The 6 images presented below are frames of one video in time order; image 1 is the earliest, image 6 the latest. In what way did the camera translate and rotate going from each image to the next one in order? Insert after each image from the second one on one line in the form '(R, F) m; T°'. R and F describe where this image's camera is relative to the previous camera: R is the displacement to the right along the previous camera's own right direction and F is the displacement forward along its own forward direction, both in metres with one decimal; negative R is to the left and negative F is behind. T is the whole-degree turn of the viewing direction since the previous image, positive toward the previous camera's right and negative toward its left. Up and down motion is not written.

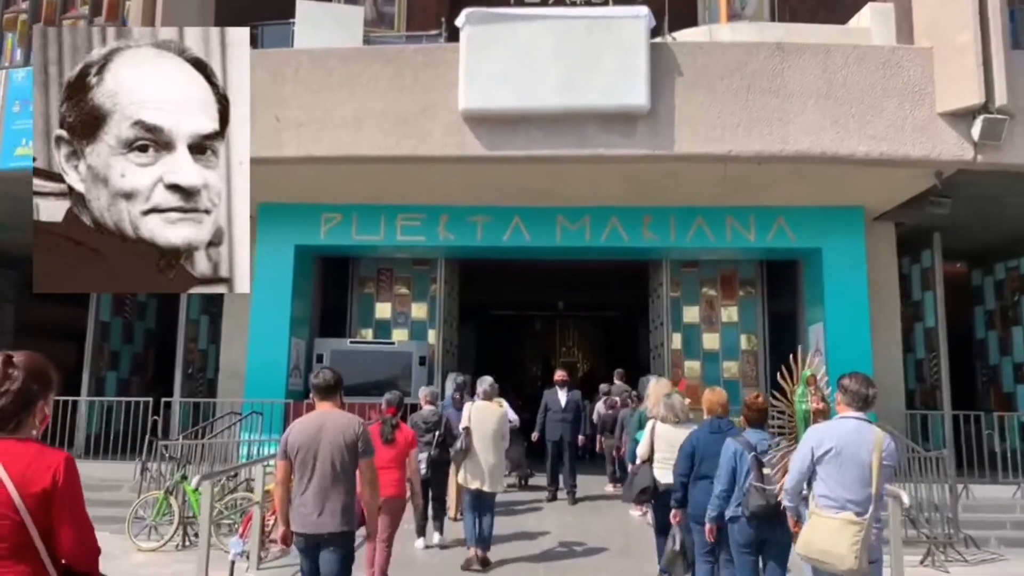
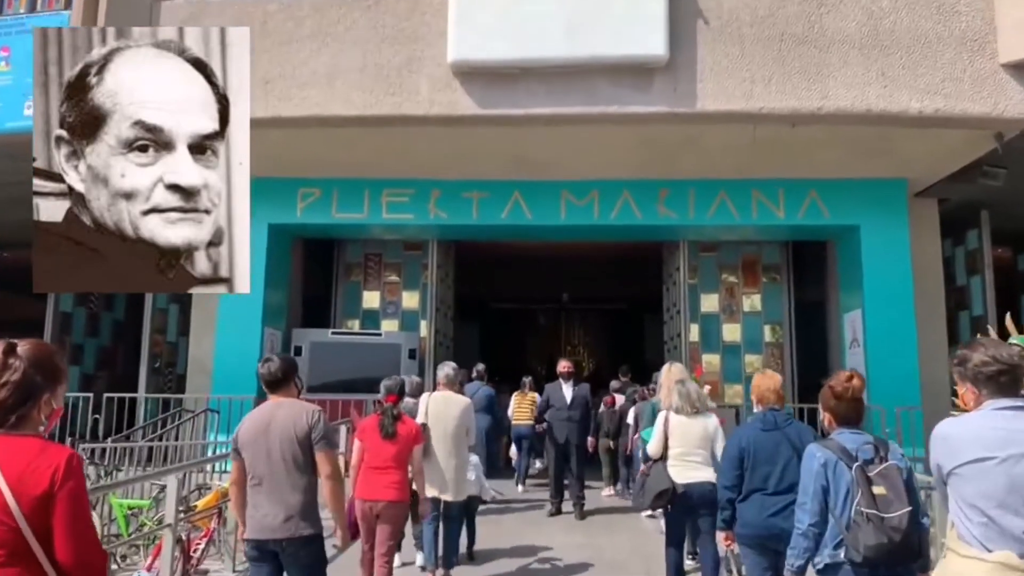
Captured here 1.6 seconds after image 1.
(+0.1, +1.3) m; 0°
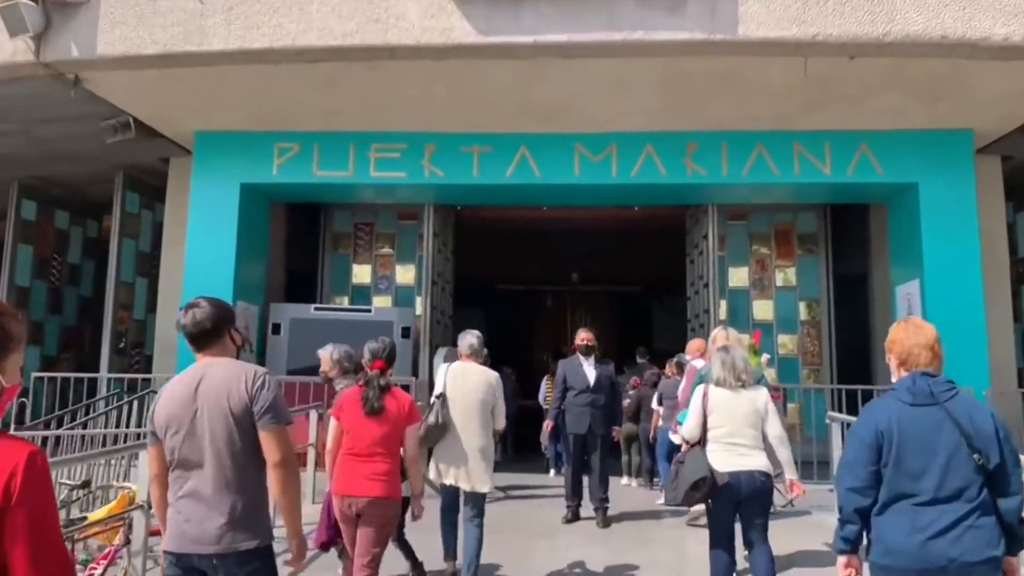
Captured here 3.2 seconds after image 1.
(0.0, +1.3) m; 0°
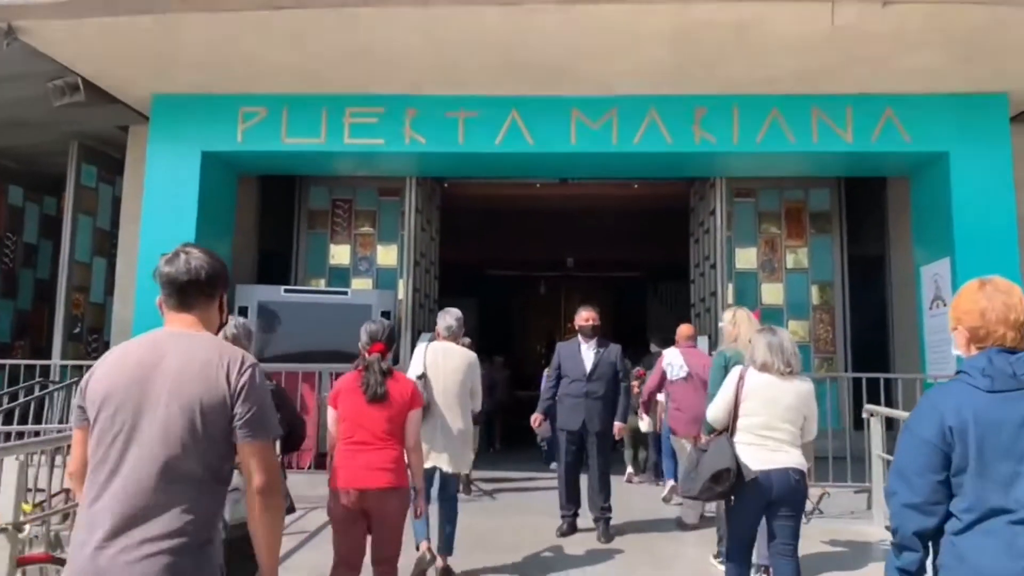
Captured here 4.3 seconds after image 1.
(0.0, +0.9) m; 0°
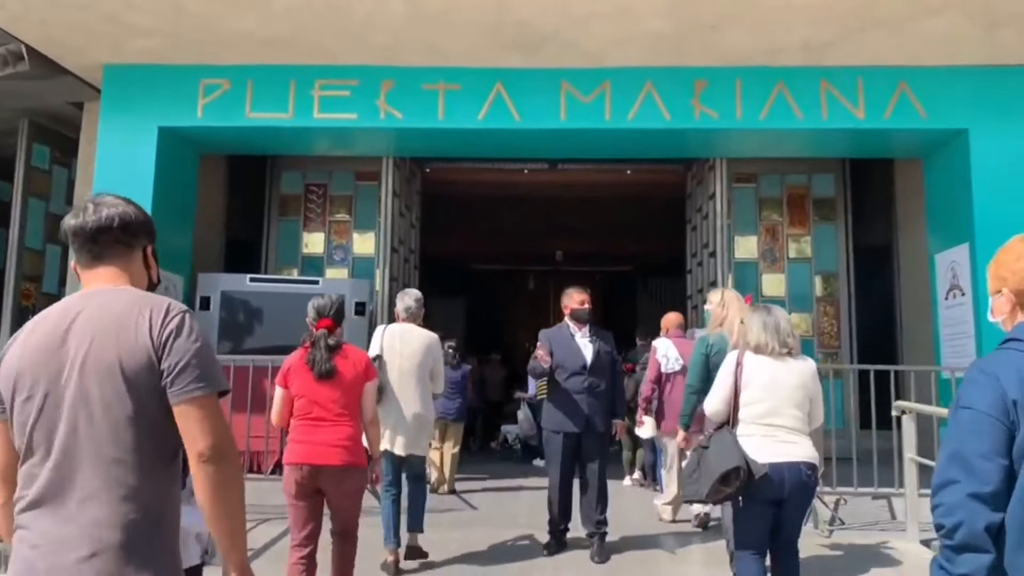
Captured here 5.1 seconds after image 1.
(0.0, +0.7) m; +1°
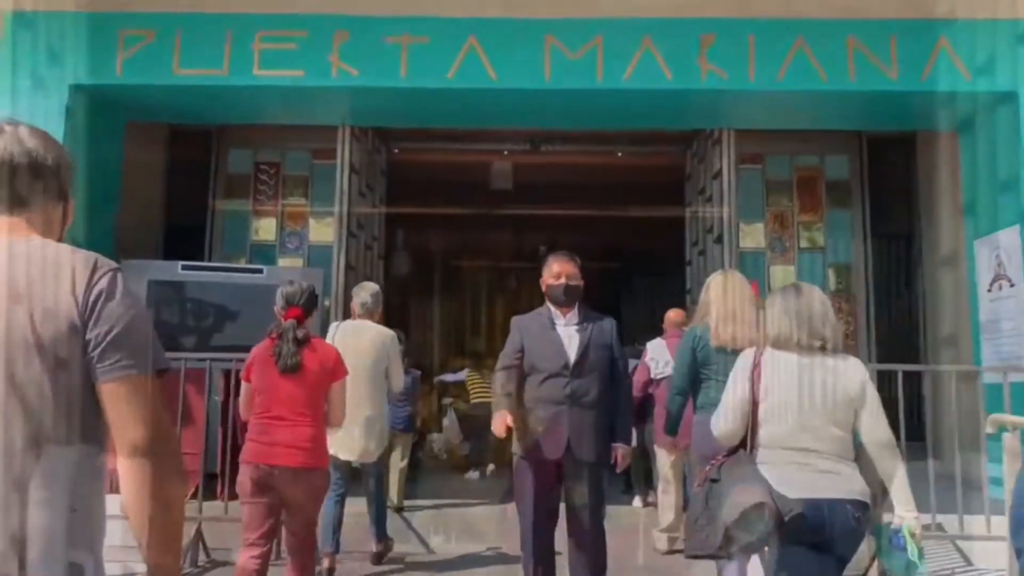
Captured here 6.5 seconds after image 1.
(+0.1, +1.2) m; +1°
